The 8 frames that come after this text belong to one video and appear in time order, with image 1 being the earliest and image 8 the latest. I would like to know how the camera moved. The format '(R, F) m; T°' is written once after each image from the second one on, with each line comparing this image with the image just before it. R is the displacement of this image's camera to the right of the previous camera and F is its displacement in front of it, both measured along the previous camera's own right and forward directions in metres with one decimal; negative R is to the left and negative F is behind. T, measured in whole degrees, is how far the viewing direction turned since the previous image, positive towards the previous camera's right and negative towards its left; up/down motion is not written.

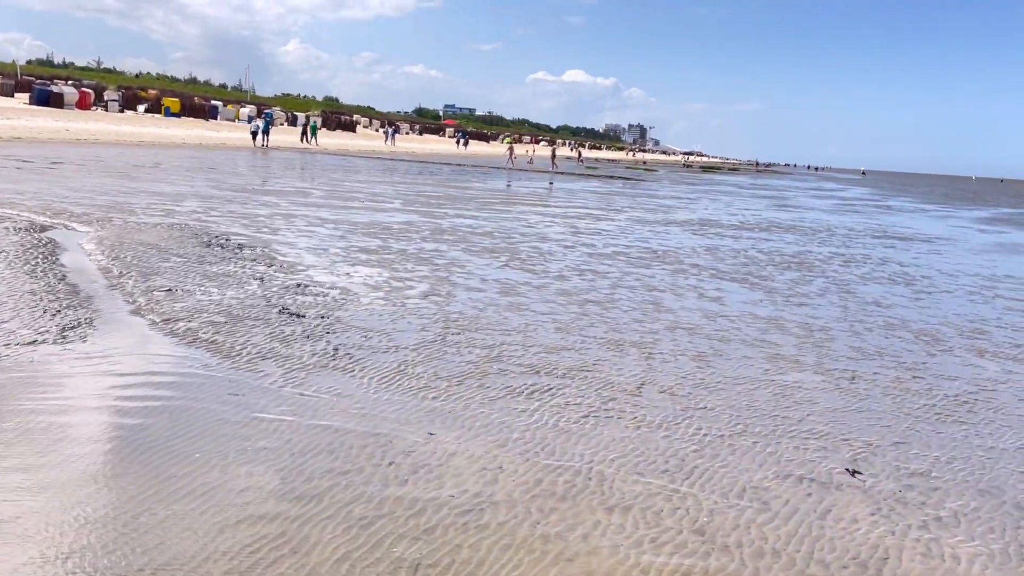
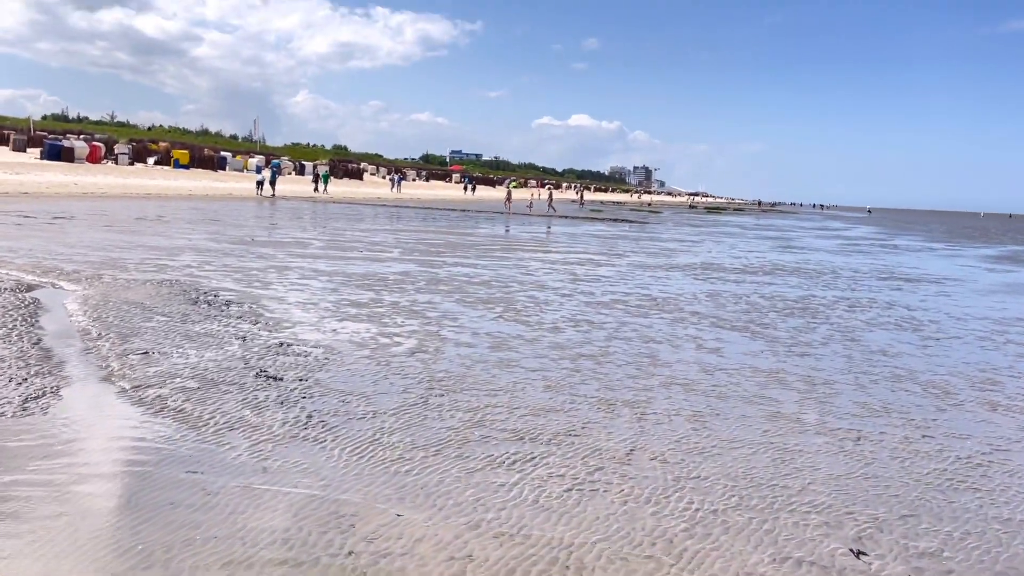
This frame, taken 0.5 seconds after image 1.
(+0.2, +0.3) m; -1°
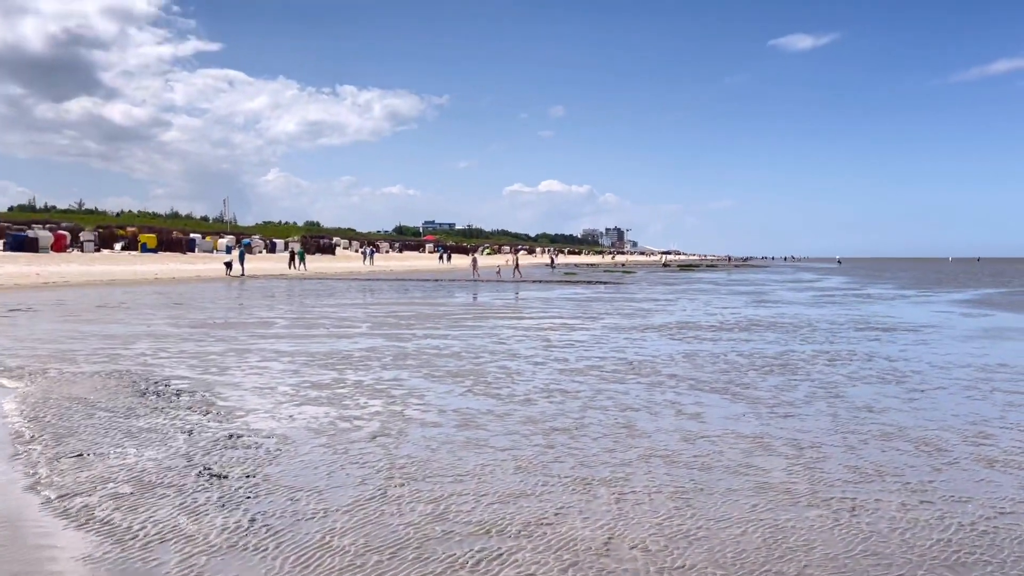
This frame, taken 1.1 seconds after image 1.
(+0.2, +0.5) m; +2°
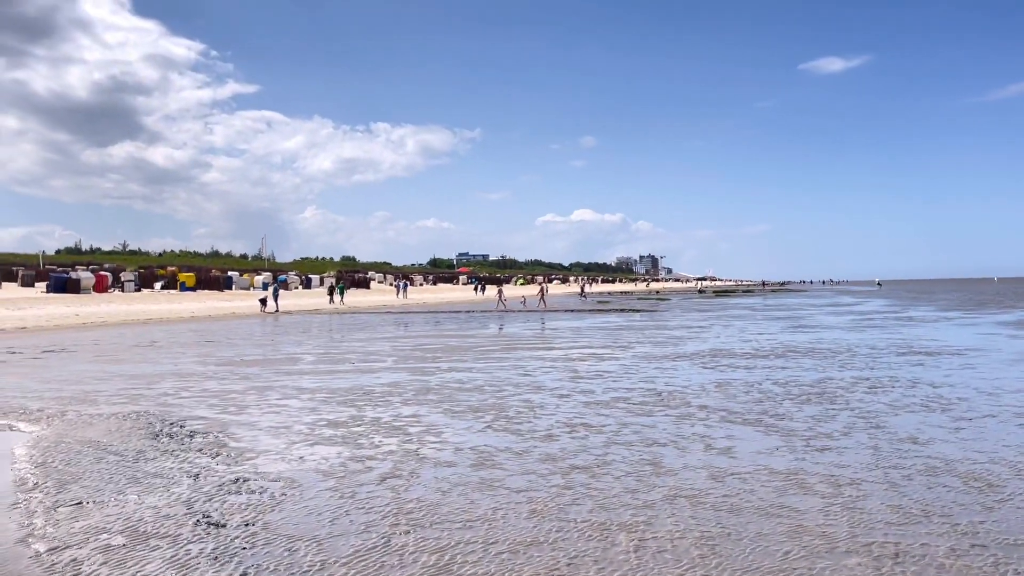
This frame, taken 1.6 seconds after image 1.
(+0.2, +0.4) m; -2°
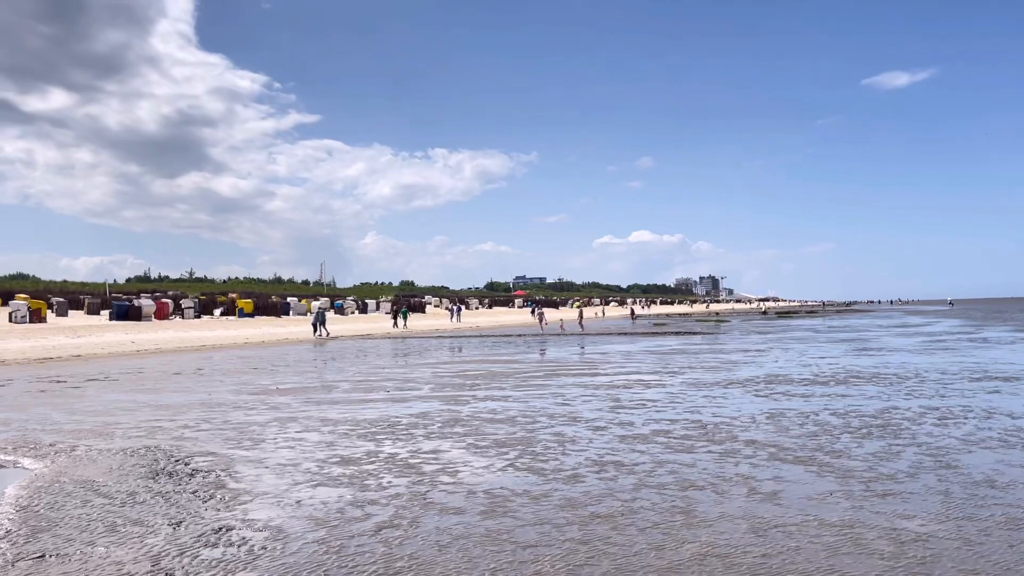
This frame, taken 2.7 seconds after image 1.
(+0.4, +0.9) m; -4°
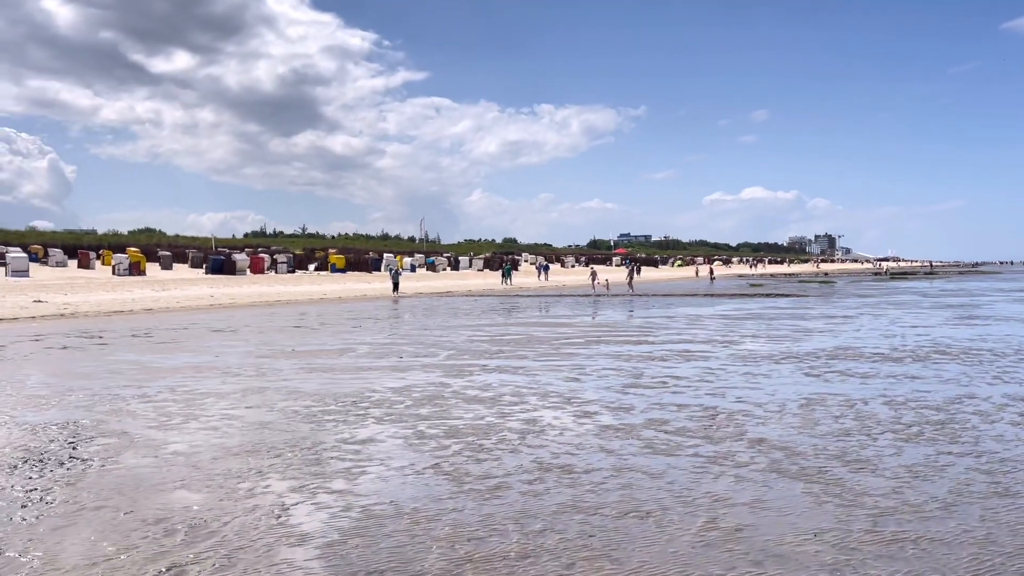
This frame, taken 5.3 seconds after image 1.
(+1.8, +2.2) m; -7°
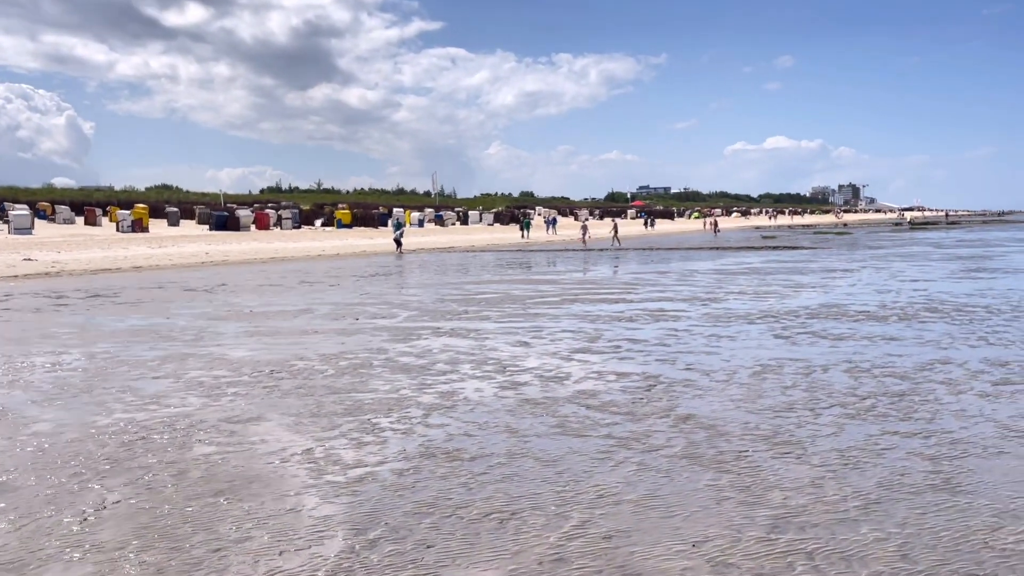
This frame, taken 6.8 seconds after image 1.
(+1.2, +1.0) m; -1°
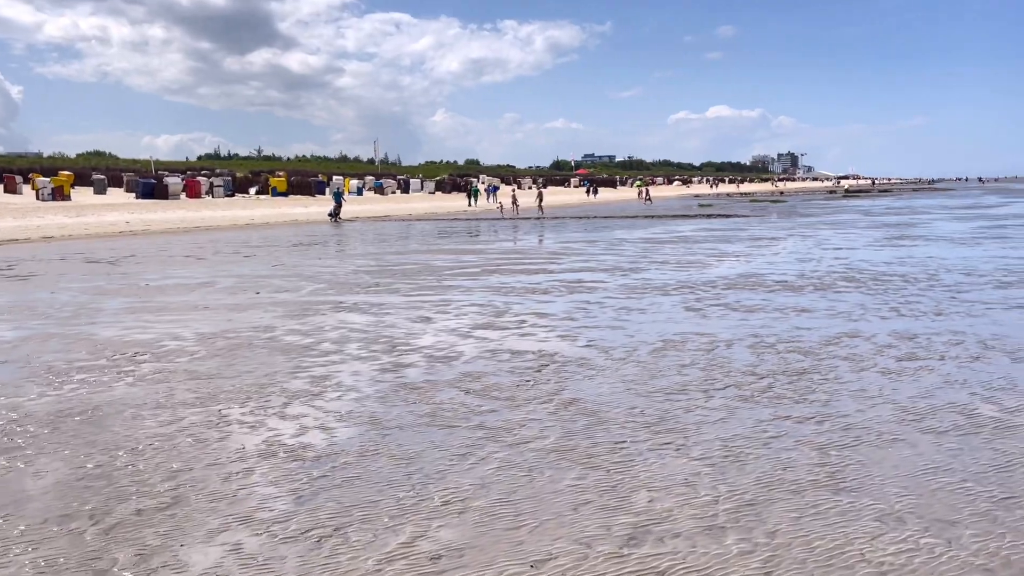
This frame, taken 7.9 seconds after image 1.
(+0.7, +0.8) m; +4°
